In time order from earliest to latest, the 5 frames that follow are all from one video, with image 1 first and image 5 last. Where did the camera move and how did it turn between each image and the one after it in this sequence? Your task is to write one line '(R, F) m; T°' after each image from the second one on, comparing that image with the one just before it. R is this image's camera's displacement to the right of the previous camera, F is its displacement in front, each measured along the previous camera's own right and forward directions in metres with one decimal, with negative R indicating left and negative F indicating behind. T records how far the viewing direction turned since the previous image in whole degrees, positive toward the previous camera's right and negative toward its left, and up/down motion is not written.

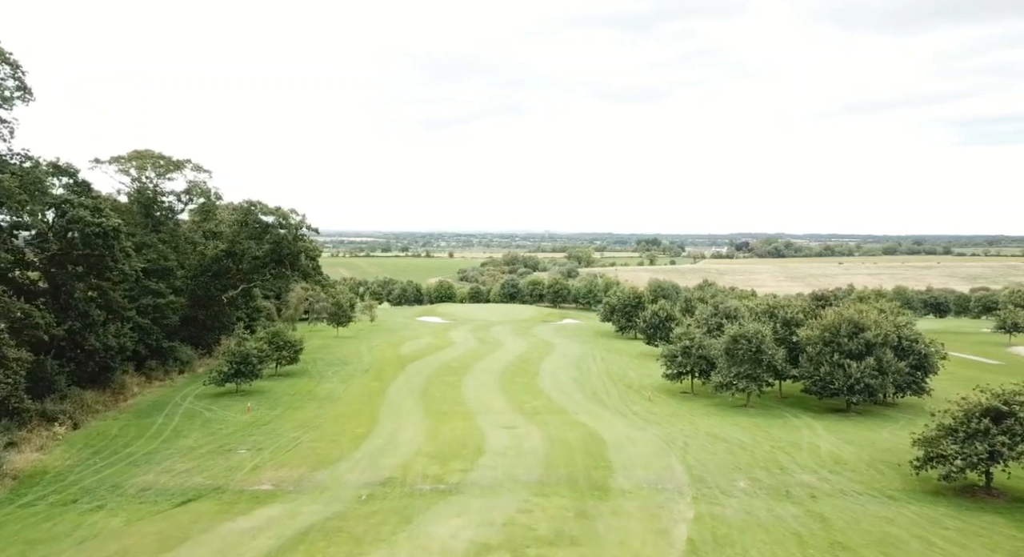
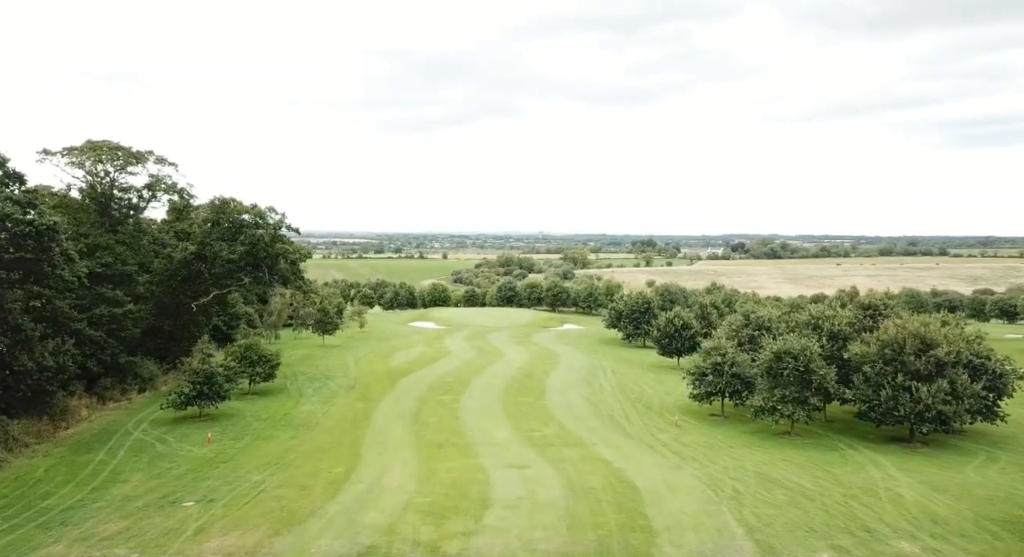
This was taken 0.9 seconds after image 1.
(-0.6, +5.5) m; 0°
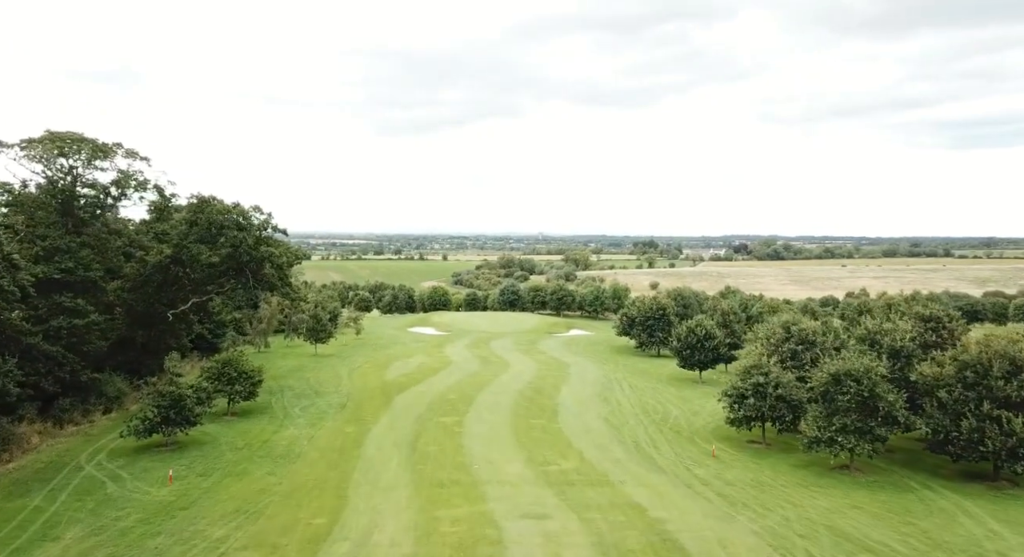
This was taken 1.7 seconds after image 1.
(-0.5, +4.7) m; 0°
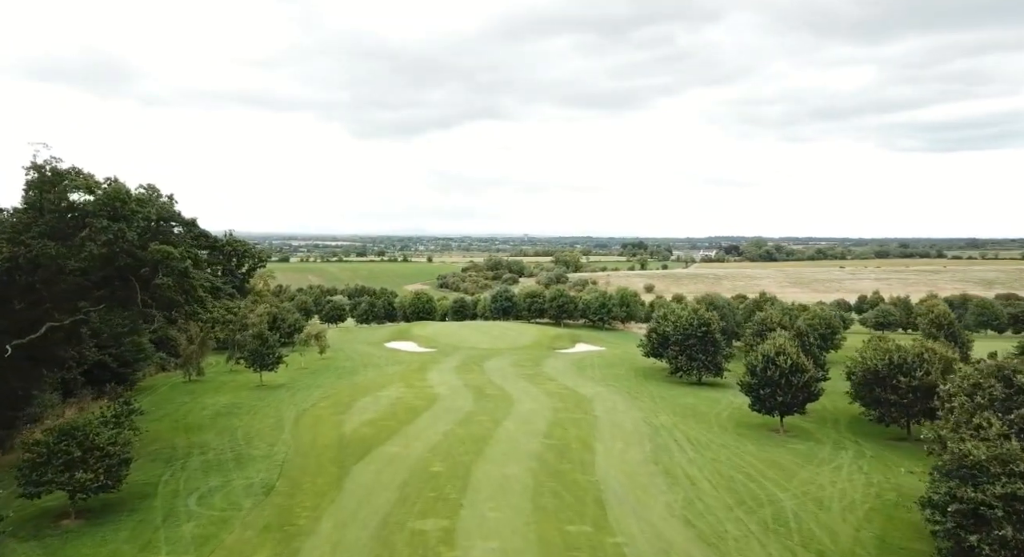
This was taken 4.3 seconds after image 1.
(-1.3, +15.3) m; +1°
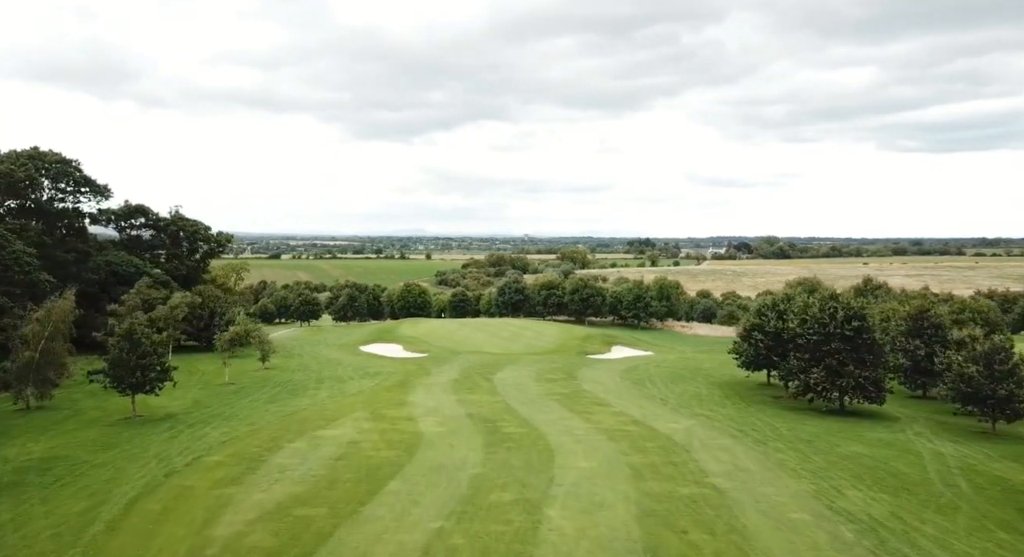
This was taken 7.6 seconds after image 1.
(-1.5, +21.2) m; 0°
